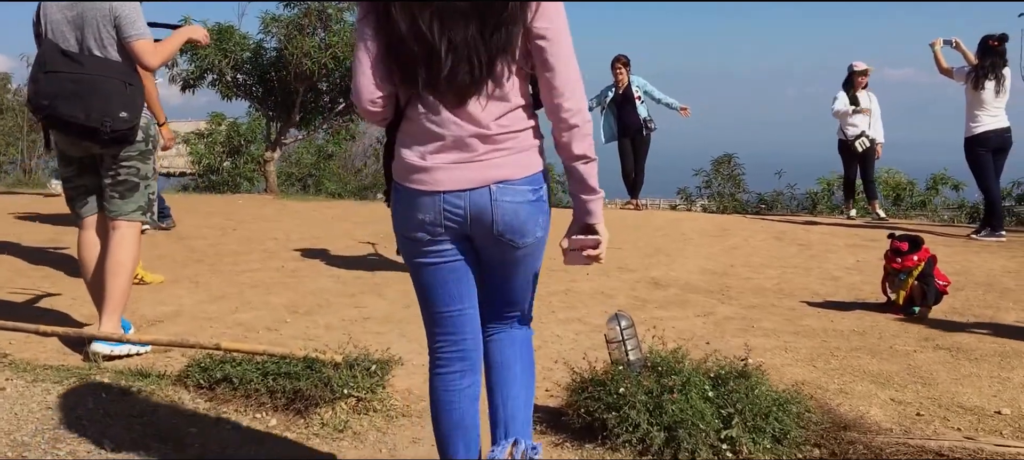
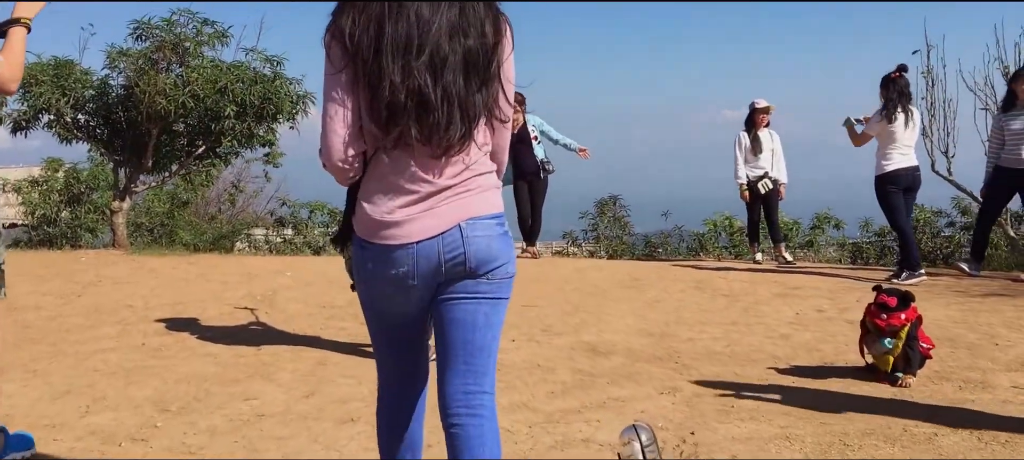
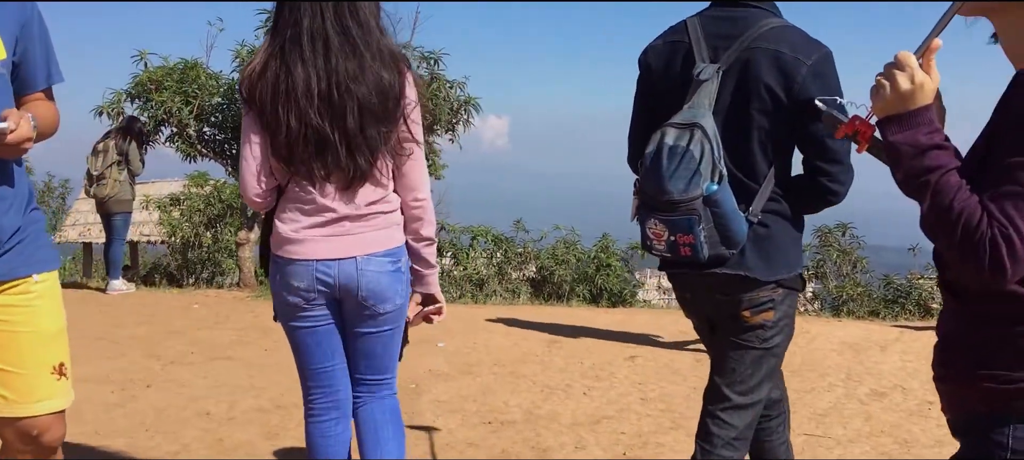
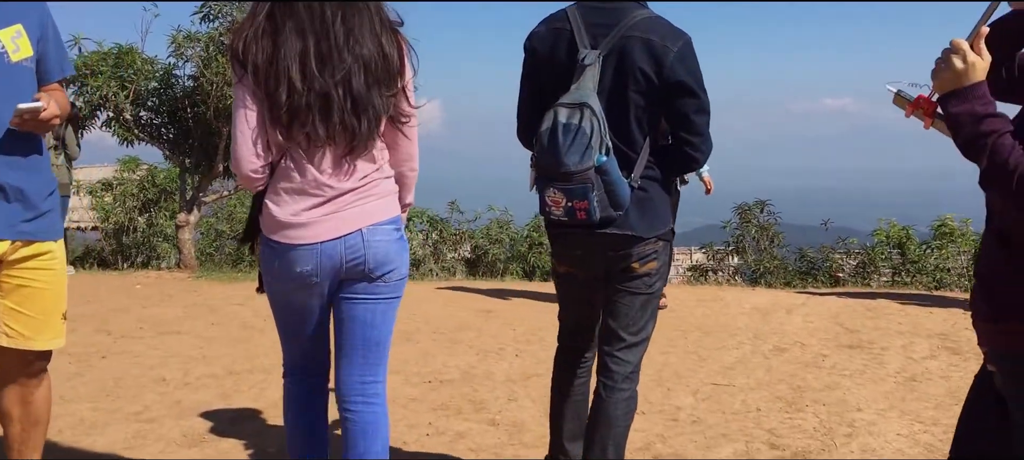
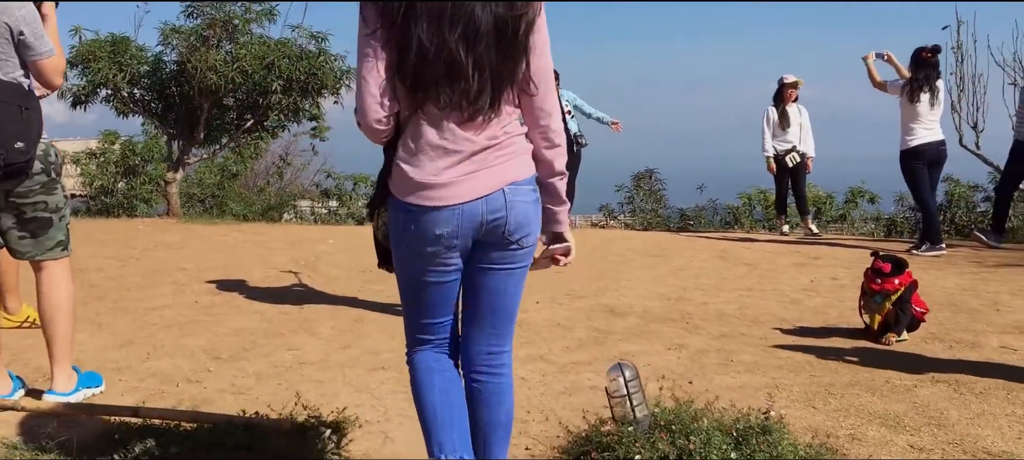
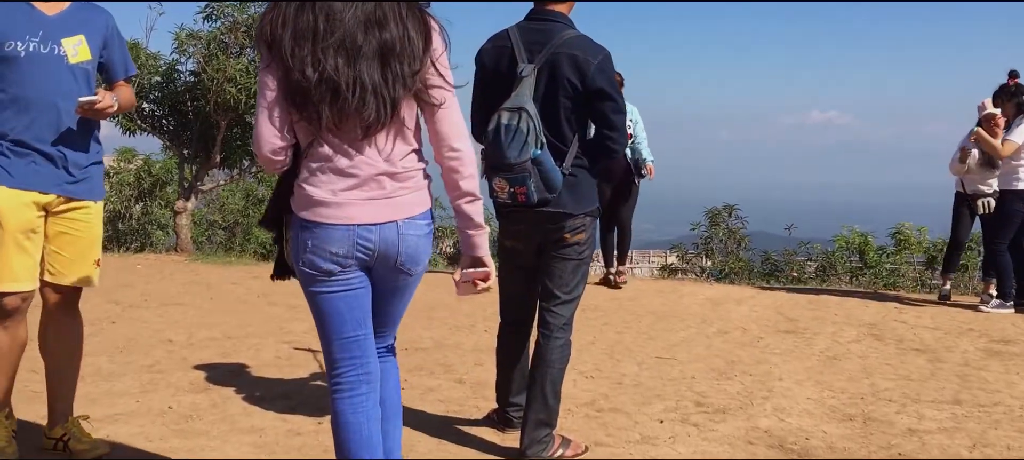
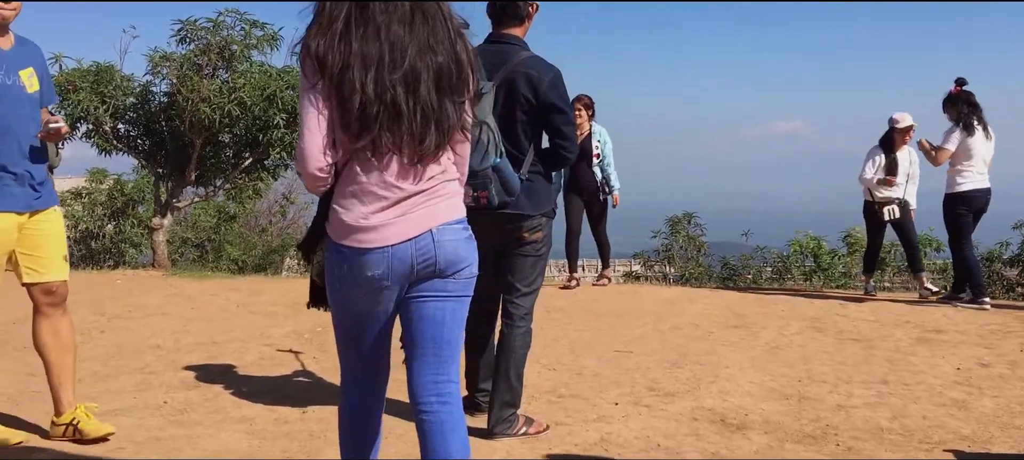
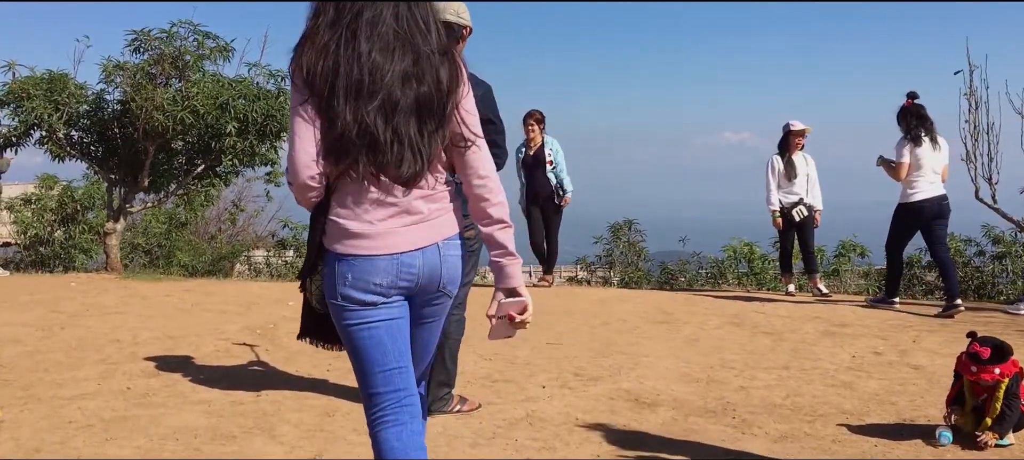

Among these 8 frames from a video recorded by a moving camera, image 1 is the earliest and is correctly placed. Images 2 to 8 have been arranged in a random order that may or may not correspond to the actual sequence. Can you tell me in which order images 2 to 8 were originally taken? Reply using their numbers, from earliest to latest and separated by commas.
5, 2, 8, 7, 6, 4, 3
